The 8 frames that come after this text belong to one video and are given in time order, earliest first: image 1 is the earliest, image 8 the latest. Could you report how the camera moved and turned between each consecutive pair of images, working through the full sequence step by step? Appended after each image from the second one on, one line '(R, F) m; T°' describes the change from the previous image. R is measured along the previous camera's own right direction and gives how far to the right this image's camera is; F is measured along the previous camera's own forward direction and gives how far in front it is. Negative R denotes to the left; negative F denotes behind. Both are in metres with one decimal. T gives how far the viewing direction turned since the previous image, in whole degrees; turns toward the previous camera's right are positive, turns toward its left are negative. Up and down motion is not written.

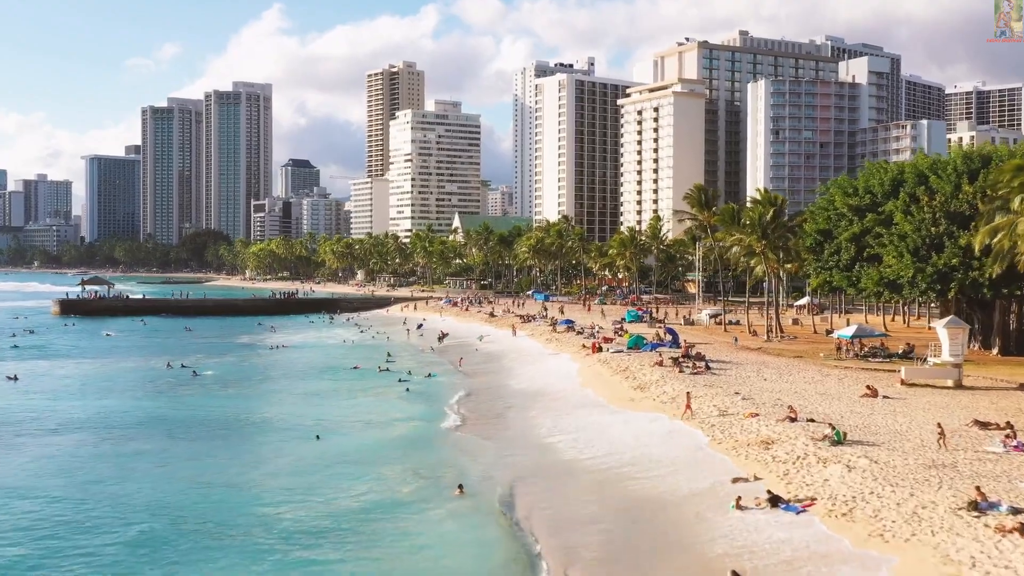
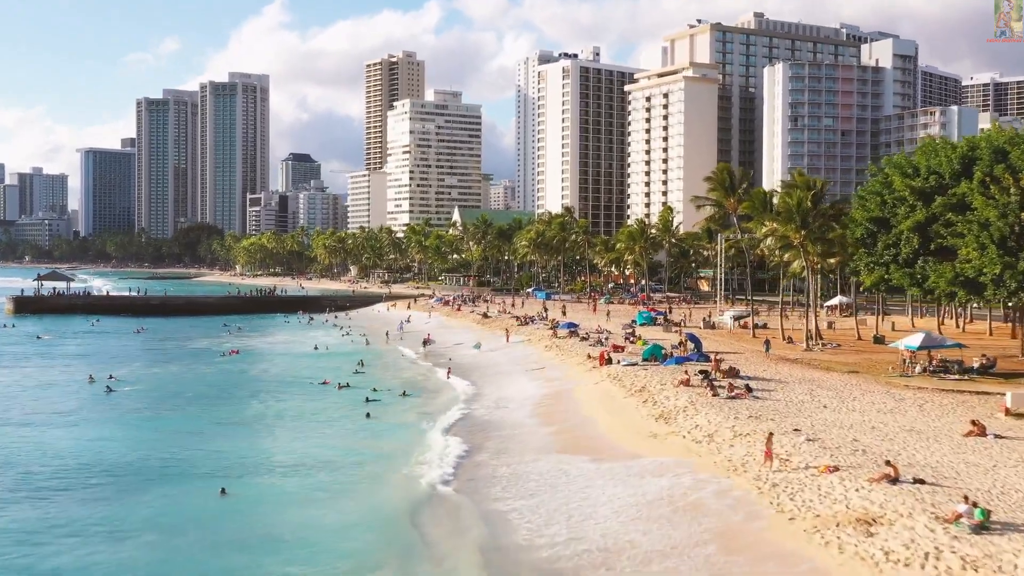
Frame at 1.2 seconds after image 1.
(+0.5, +9.8) m; 0°
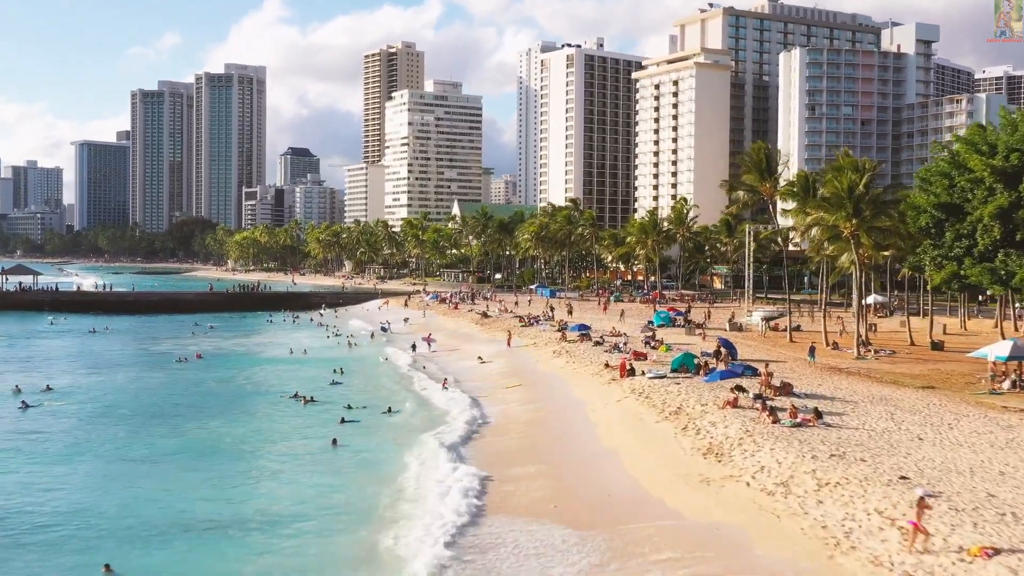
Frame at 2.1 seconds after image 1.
(-0.1, +7.5) m; 0°
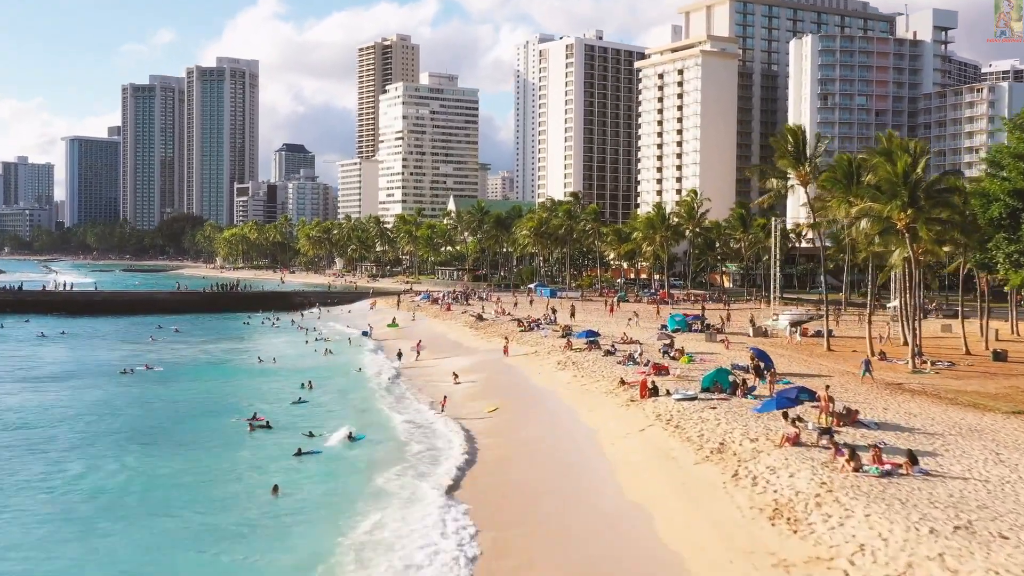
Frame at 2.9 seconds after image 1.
(0.0, +6.6) m; 0°
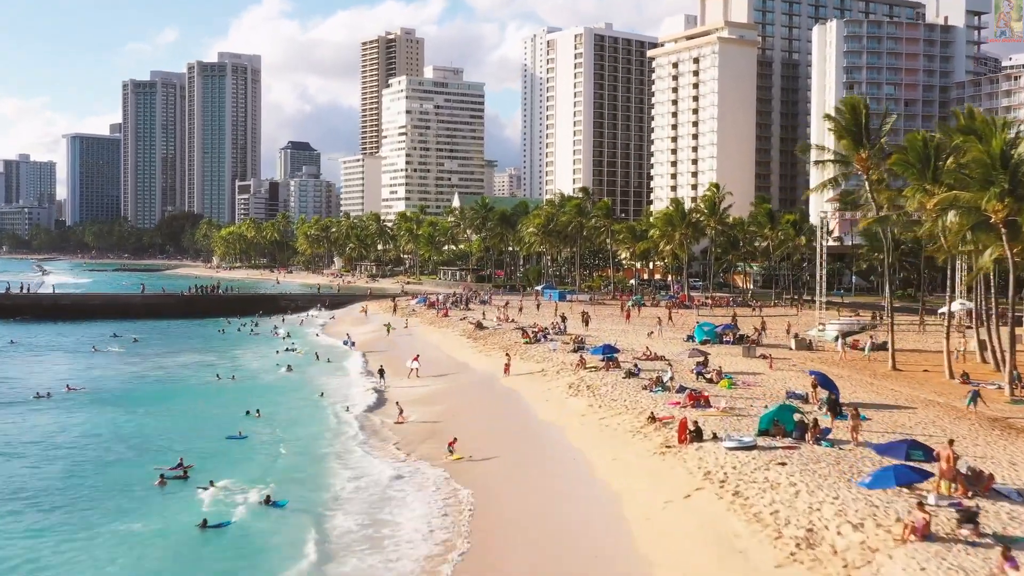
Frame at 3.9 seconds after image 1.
(+0.2, +7.6) m; 0°
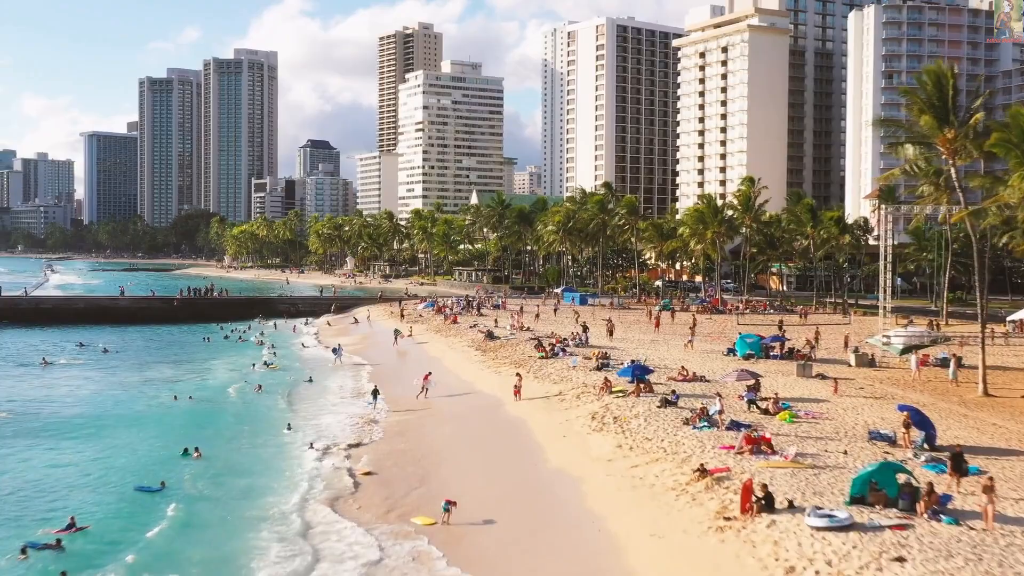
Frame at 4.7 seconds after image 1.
(+0.3, +6.5) m; -1°
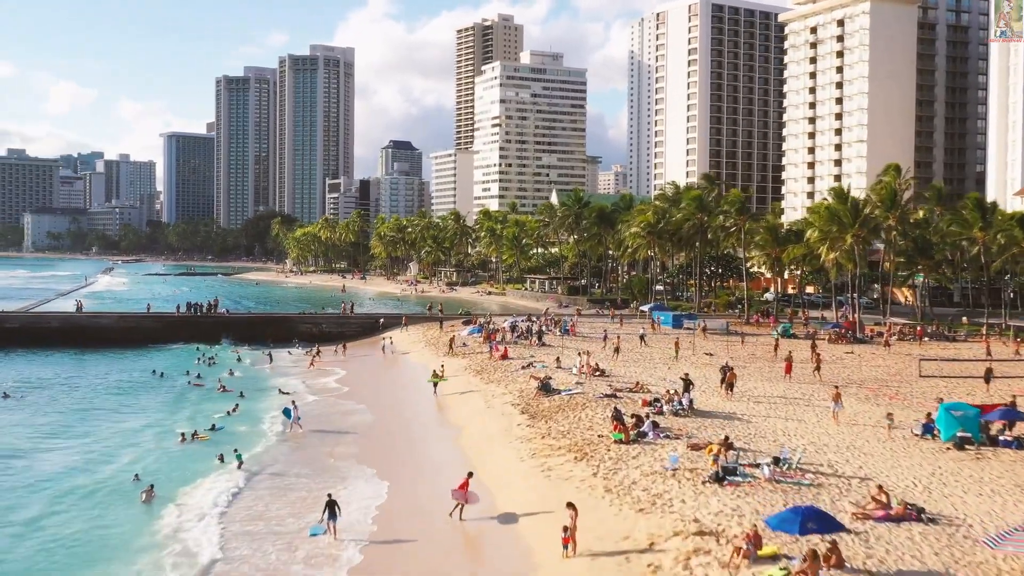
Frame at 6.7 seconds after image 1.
(+0.6, +16.2) m; -4°
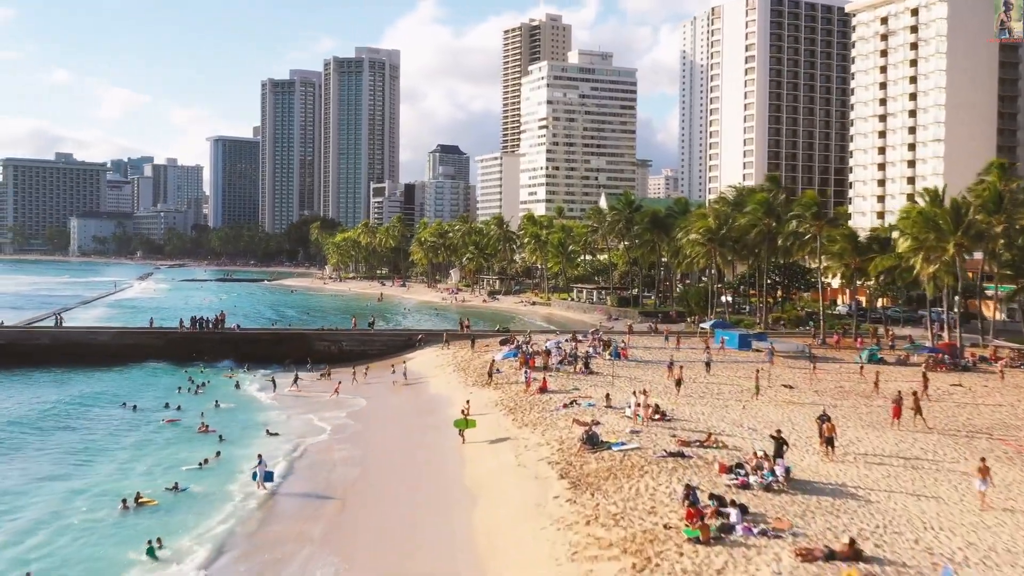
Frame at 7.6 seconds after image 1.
(+0.2, +7.4) m; -2°
